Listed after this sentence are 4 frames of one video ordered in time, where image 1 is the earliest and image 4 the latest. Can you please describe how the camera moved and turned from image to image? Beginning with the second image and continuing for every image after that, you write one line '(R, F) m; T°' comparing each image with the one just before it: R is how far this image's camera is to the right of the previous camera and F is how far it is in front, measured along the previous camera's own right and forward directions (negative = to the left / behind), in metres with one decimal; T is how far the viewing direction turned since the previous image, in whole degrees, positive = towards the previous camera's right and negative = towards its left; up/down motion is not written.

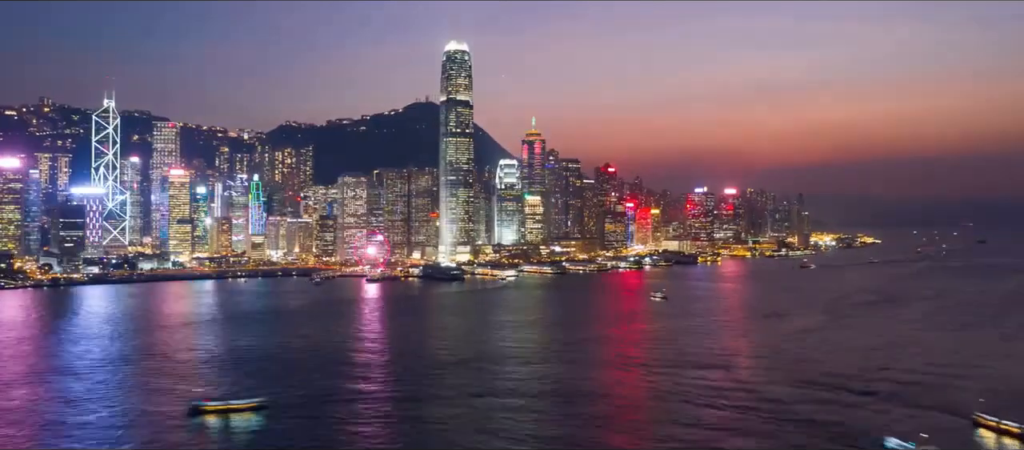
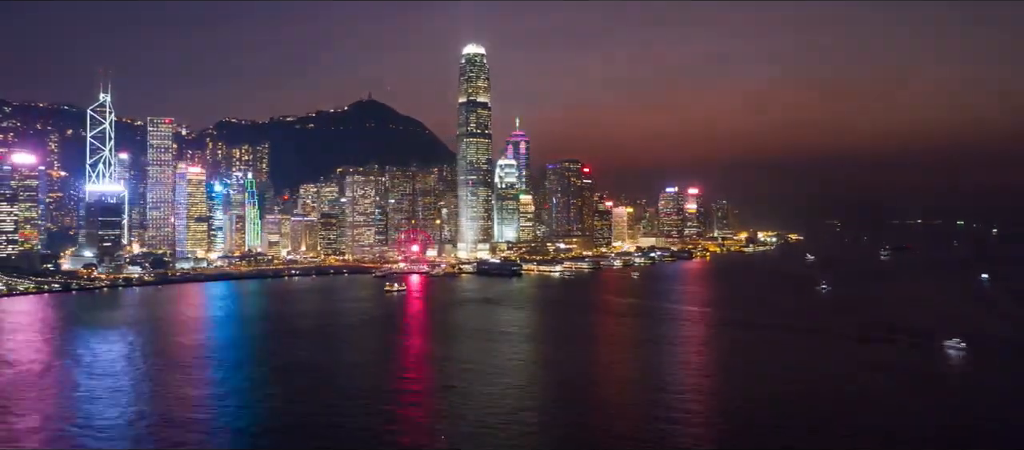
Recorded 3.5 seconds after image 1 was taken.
(-2.3, -0.3) m; +9°
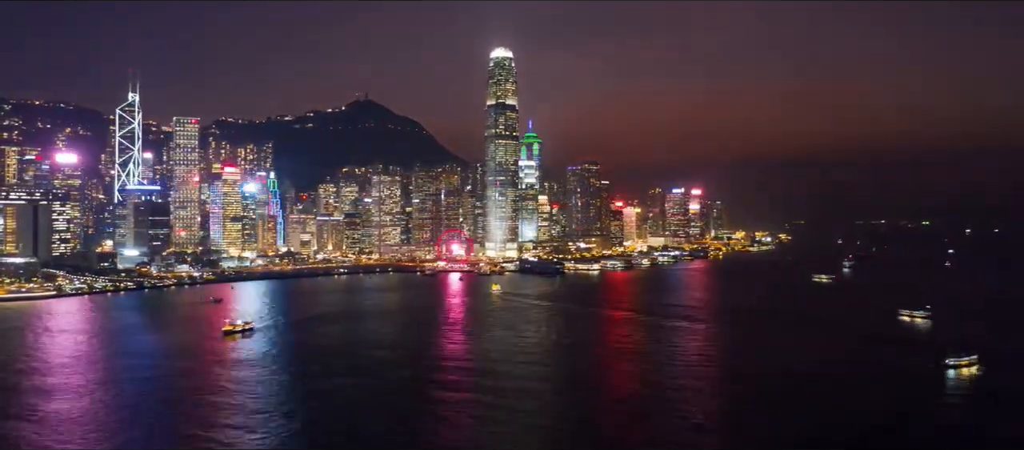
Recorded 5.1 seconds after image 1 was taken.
(-1.1, -0.3) m; +3°
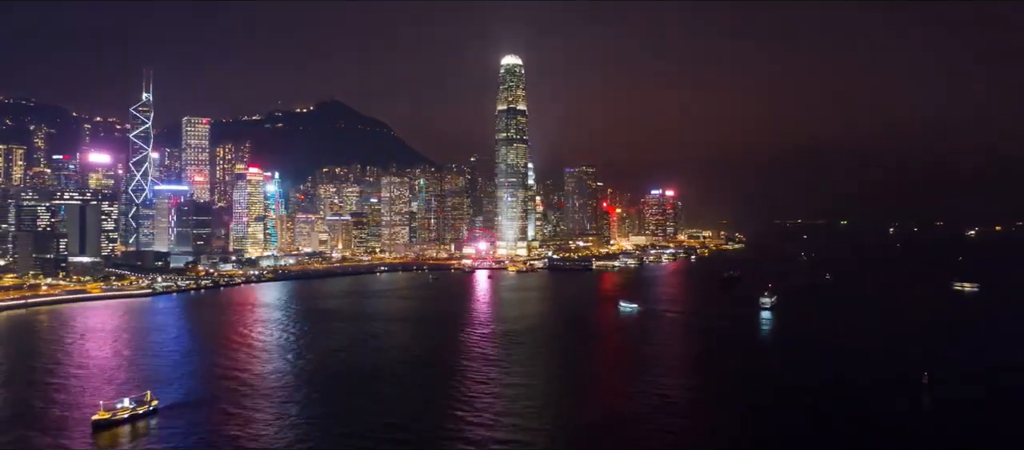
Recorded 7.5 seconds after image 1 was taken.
(-1.5, -0.5) m; +6°
